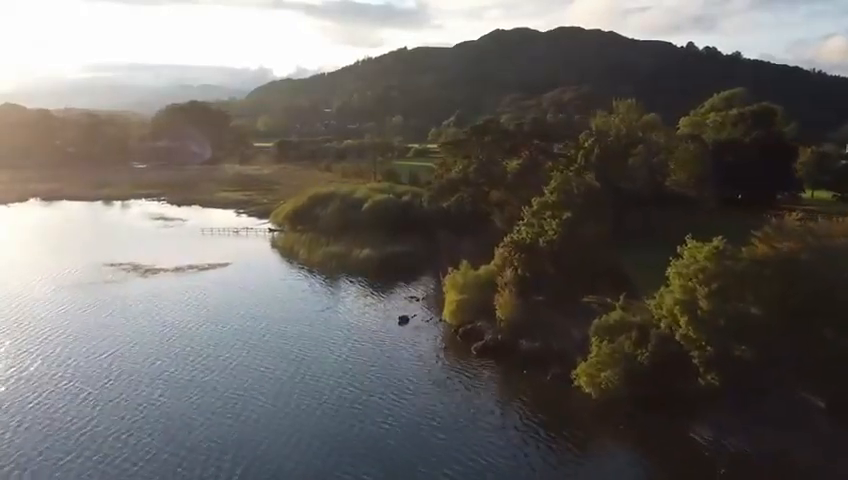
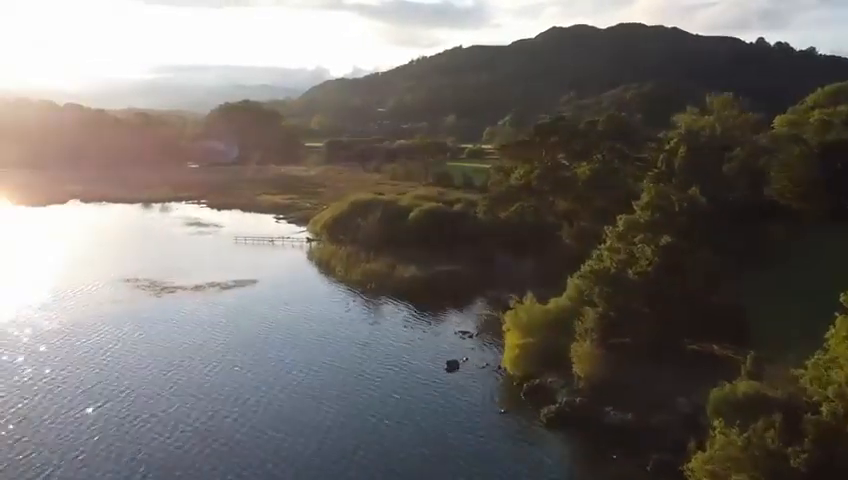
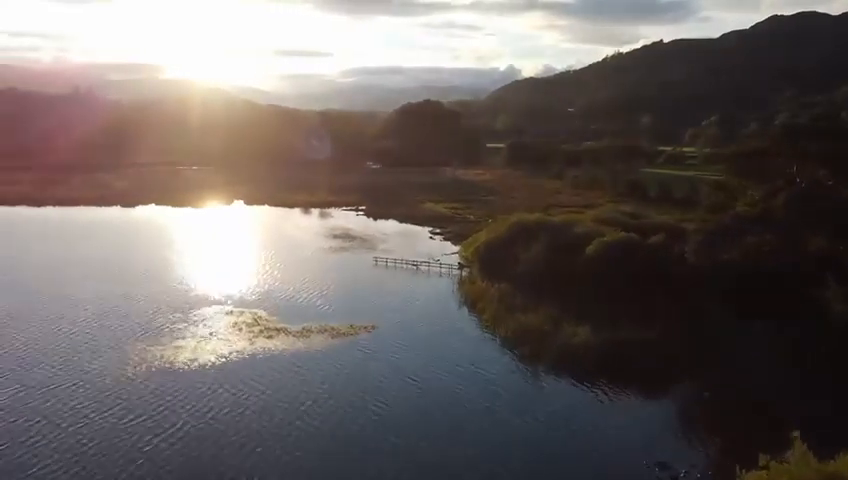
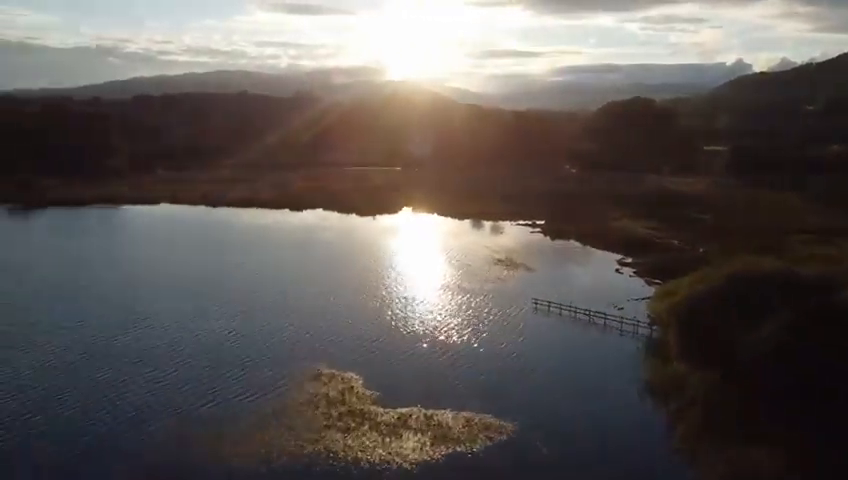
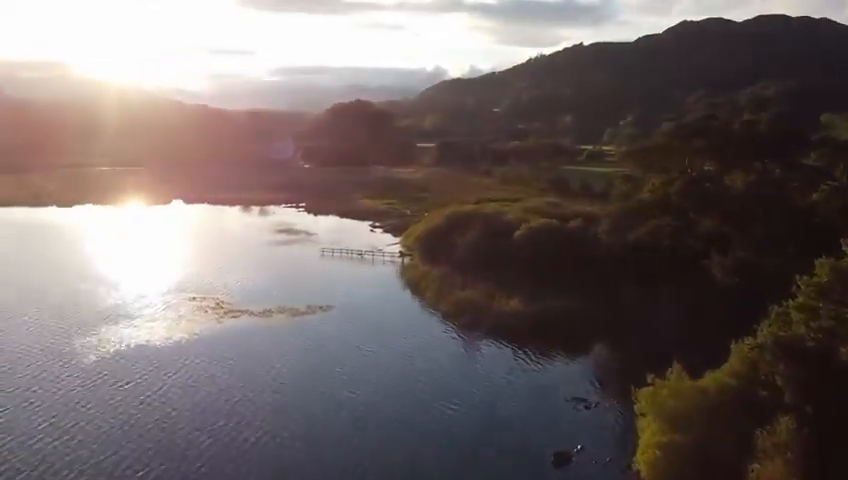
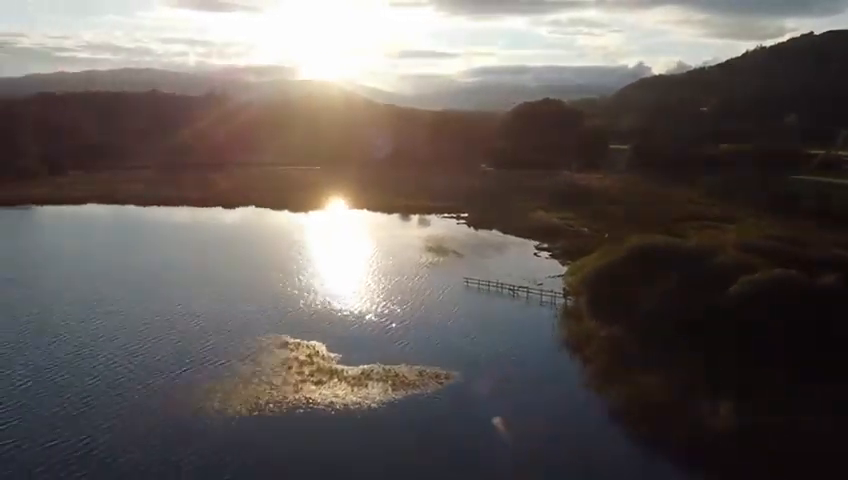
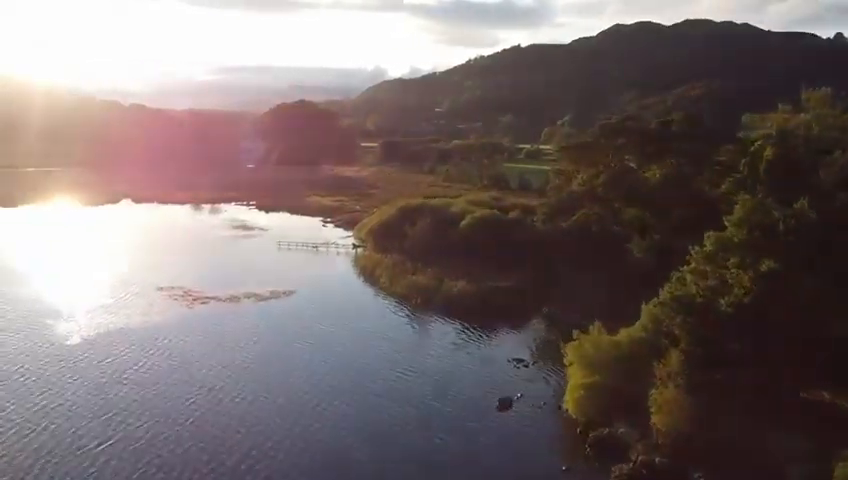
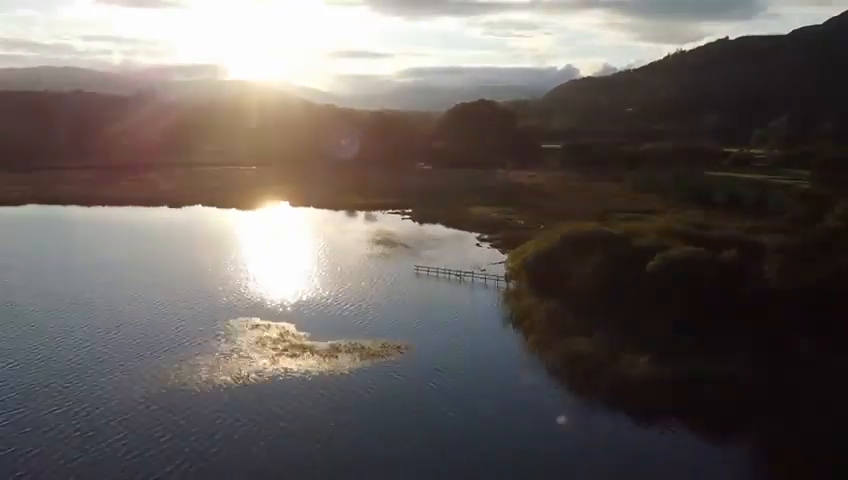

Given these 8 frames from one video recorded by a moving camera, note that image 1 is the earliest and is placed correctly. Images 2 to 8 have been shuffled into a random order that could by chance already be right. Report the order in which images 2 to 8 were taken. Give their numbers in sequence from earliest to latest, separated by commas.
2, 7, 5, 3, 8, 6, 4
